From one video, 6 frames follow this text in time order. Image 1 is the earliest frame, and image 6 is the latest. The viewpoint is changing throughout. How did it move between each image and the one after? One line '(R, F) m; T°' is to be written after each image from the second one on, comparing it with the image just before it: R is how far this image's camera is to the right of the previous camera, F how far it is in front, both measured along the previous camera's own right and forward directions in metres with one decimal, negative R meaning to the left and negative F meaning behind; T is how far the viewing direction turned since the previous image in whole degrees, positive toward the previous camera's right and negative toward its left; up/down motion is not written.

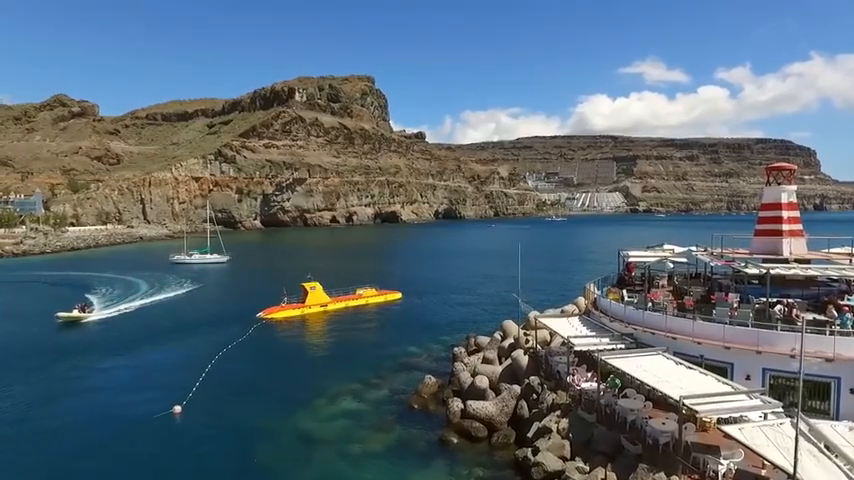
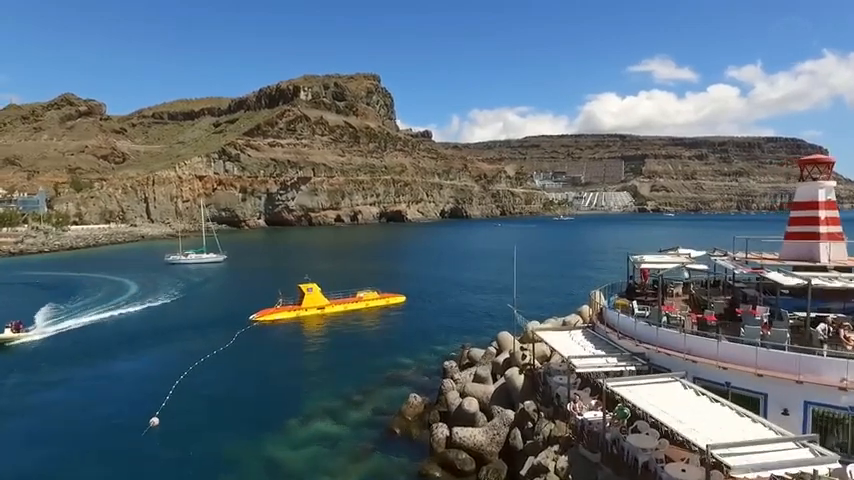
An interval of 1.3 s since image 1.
(+0.5, +1.8) m; -1°
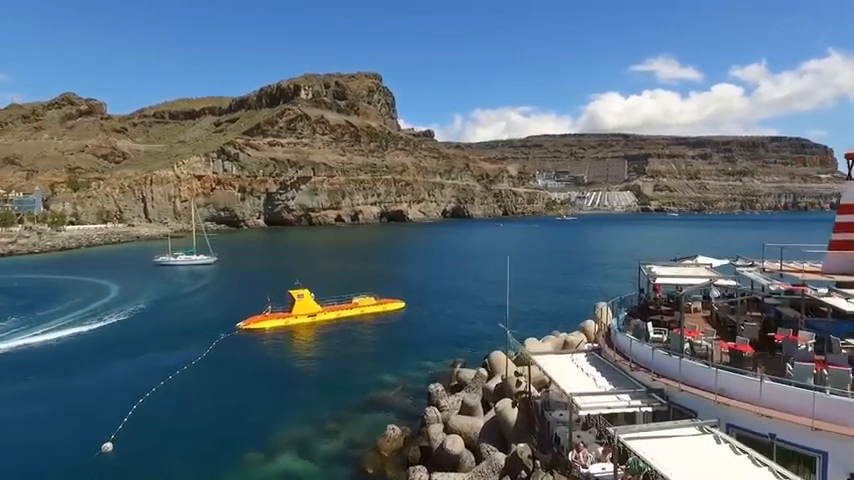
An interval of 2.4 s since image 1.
(+0.5, +2.0) m; 0°
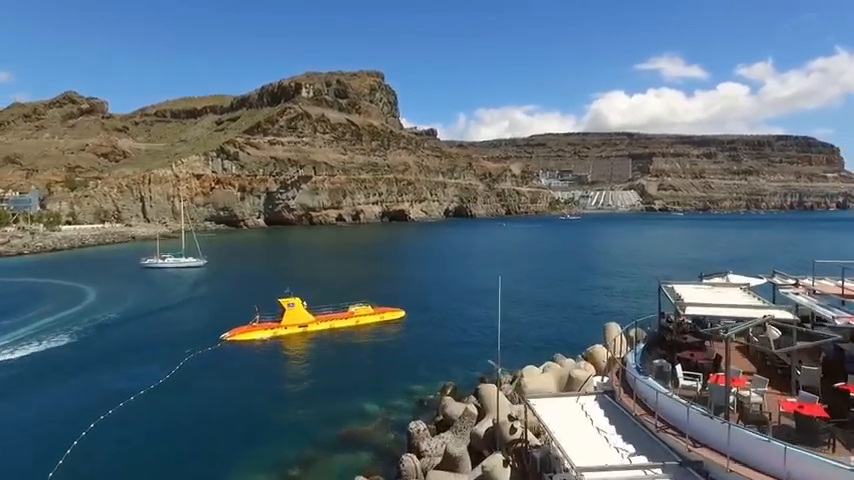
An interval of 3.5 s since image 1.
(+0.5, +2.3) m; 0°
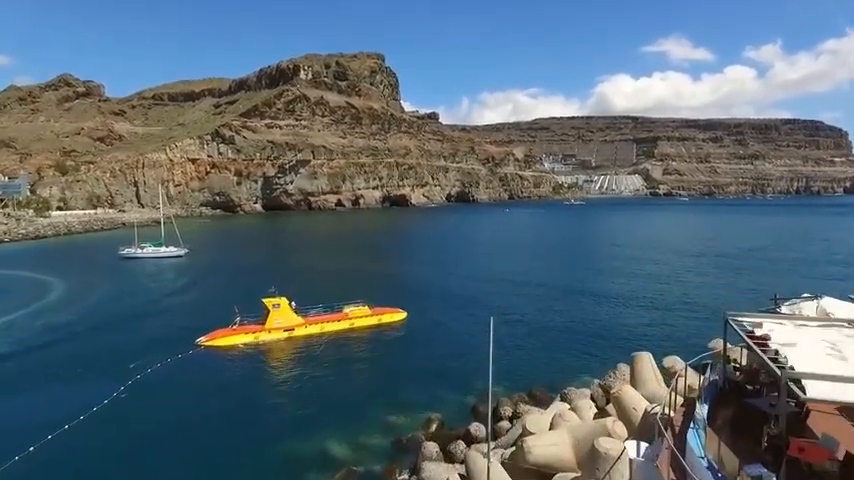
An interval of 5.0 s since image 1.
(+0.4, +3.8) m; 0°
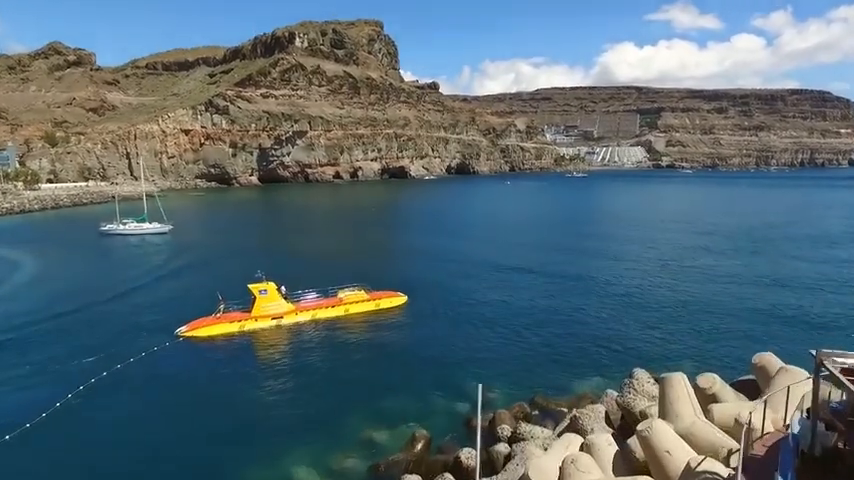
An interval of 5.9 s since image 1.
(0.0, +3.2) m; 0°
